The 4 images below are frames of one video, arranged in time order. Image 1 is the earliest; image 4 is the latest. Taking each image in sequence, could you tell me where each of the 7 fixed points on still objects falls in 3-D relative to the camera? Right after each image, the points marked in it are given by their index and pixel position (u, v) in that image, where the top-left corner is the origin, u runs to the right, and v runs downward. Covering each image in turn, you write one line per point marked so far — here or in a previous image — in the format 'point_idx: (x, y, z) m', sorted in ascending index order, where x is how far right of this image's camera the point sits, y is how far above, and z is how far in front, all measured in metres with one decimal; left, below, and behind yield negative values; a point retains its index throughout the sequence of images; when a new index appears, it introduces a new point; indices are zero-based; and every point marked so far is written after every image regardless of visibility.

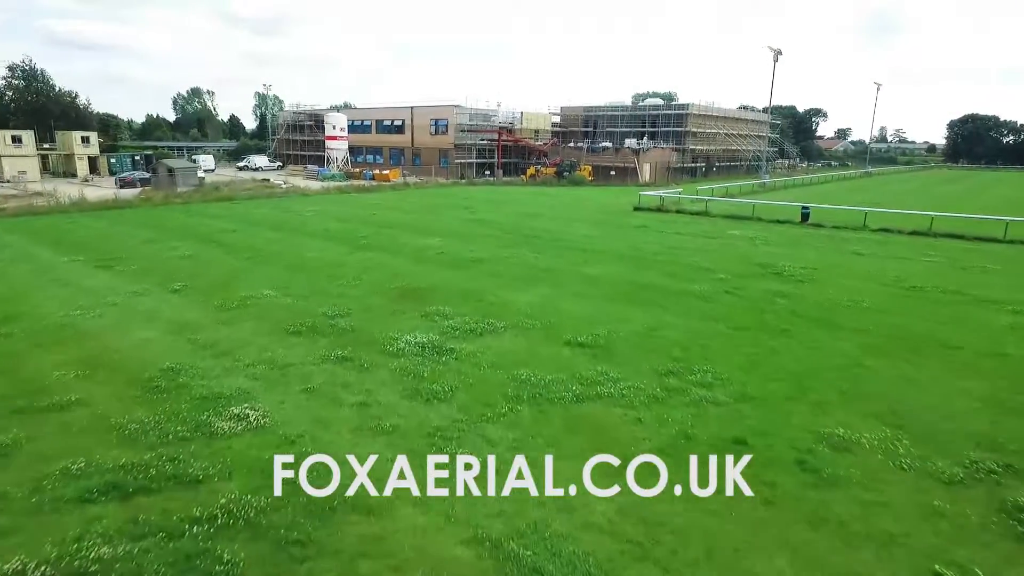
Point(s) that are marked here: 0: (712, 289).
0: (+4.3, 0.0, +11.9) m
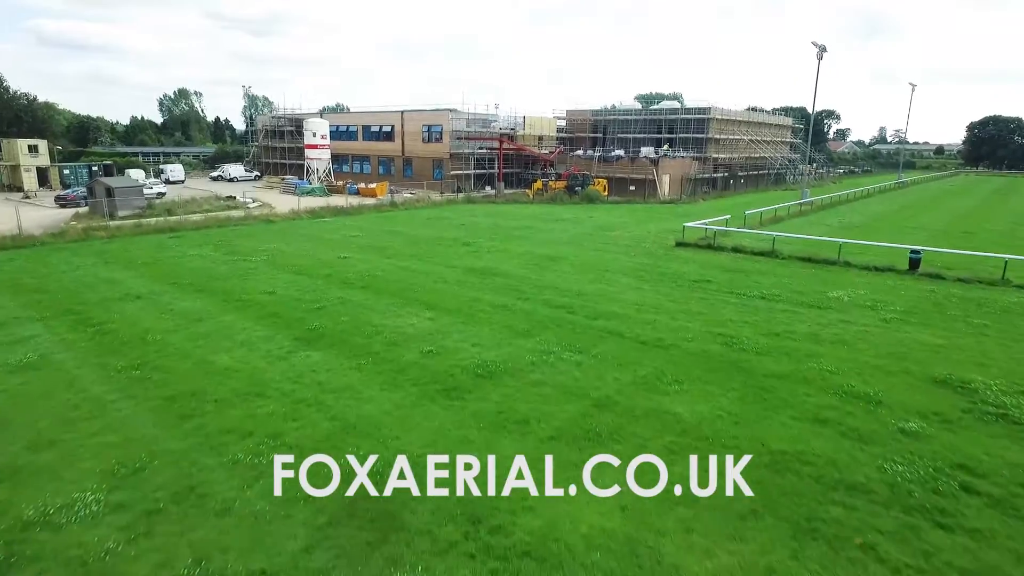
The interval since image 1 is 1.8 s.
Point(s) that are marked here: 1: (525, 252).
0: (+4.8, -2.2, +6.4) m
1: (+0.4, +1.2, +19.7) m
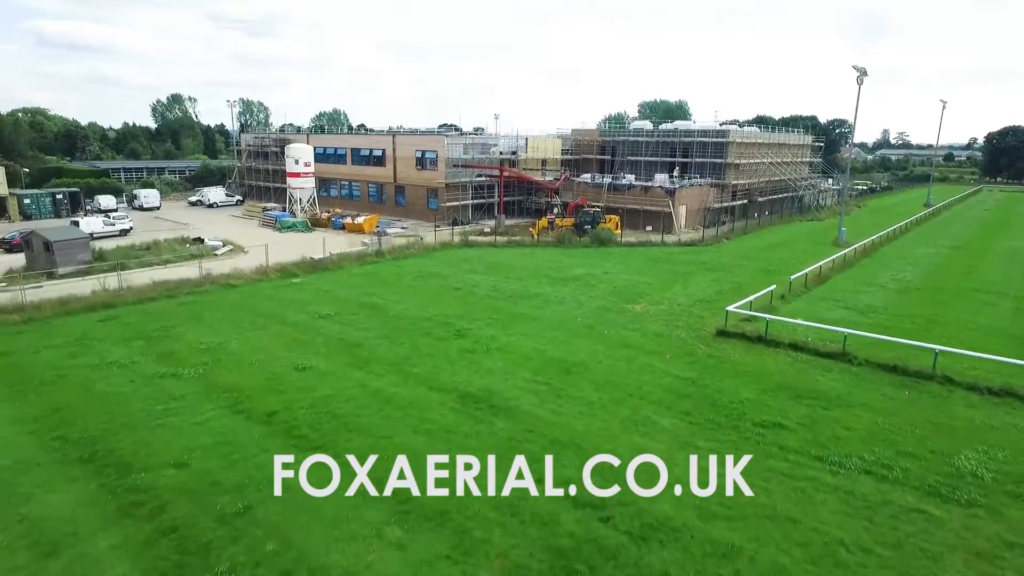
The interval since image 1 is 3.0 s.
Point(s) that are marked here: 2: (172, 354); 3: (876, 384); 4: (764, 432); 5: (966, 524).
0: (+5.0, -5.3, +2.4) m
1: (+0.5, -1.9, +15.7) m
2: (-9.5, -1.8, +15.6) m
3: (+9.1, -2.4, +13.9) m
4: (+5.3, -3.0, +11.6) m
5: (+7.1, -3.7, +8.8) m
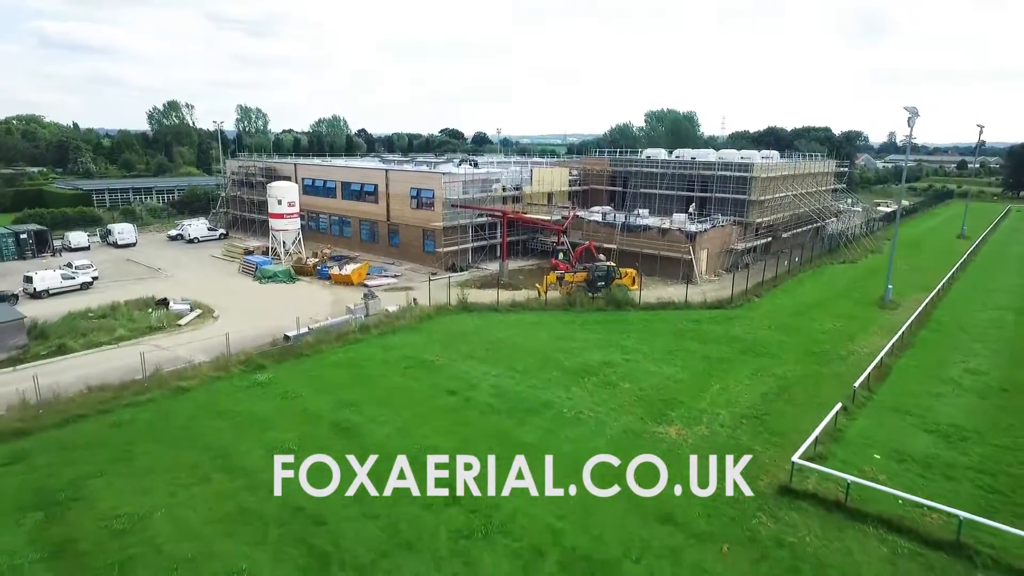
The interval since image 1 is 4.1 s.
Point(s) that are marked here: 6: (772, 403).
0: (+5.1, -8.9, -1.4) m
1: (+0.7, -5.5, +11.9) m
2: (-9.3, -5.4, +11.9) m
3: (+9.3, -6.0, +10.1) m
4: (+5.4, -6.6, +7.8) m
5: (+7.3, -7.3, +5.0) m
6: (+8.8, -3.9, +18.9) m
